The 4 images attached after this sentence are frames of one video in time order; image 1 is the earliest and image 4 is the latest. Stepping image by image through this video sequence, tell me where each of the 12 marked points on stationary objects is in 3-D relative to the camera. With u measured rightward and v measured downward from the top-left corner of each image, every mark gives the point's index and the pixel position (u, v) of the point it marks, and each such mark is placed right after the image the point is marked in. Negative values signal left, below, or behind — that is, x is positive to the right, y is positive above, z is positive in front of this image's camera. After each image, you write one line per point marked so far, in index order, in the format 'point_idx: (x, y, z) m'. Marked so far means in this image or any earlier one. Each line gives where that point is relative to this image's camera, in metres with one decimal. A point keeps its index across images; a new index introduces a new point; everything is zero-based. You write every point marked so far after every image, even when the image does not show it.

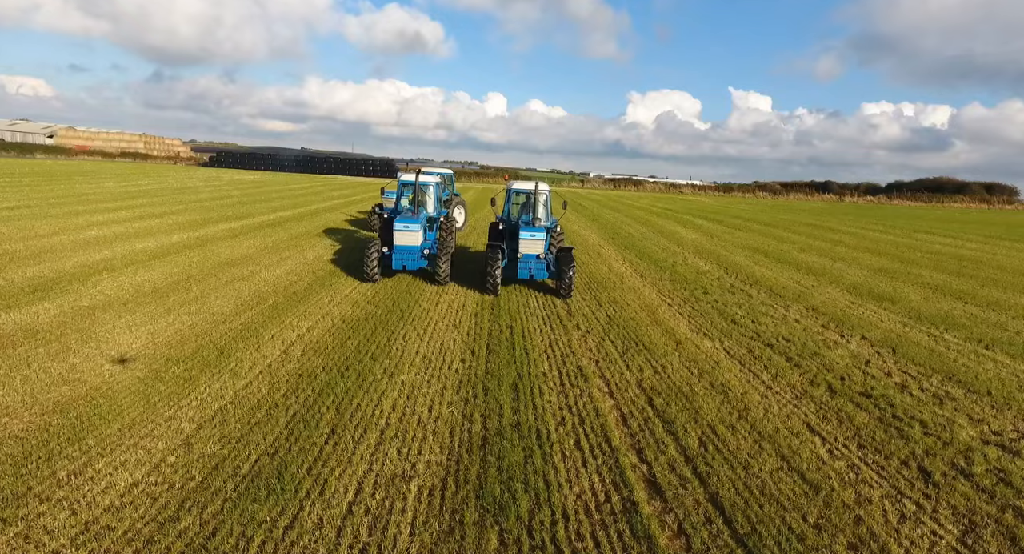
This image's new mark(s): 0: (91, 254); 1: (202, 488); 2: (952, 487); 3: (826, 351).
0: (-8.7, +0.5, +9.9) m
1: (-2.3, -1.5, +3.5) m
2: (+3.7, -1.7, +4.0) m
3: (+4.7, -1.1, +7.1) m
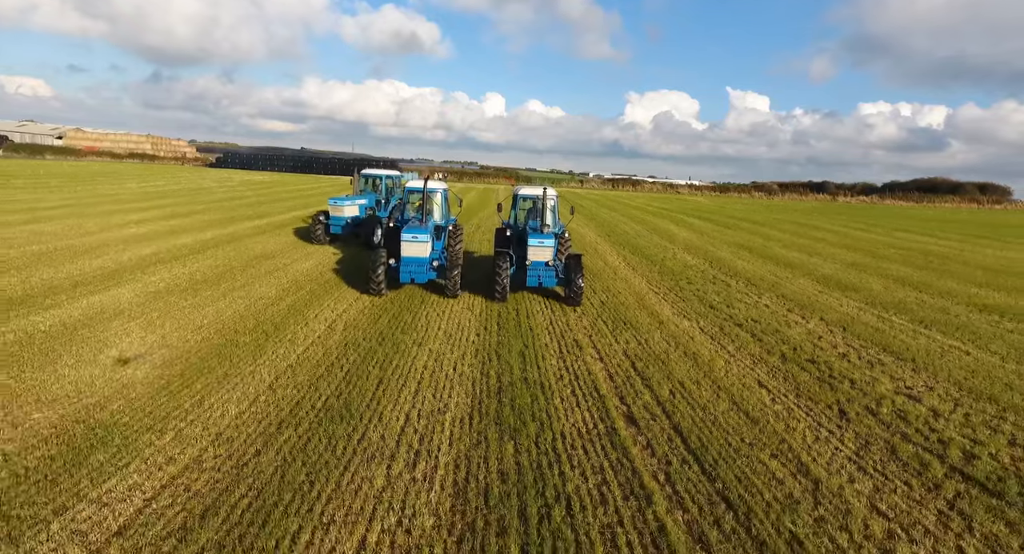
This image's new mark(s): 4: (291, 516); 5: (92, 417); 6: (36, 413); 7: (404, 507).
0: (-8.6, +0.7, +11.0) m
1: (-2.2, -1.4, +4.7) m
2: (+3.8, -1.6, +5.2) m
3: (+4.8, -0.9, +8.3) m
4: (-1.6, -1.7, +3.4) m
5: (-3.8, -1.3, +4.3) m
6: (-4.3, -1.2, +4.3) m
7: (-0.8, -1.7, +3.5) m
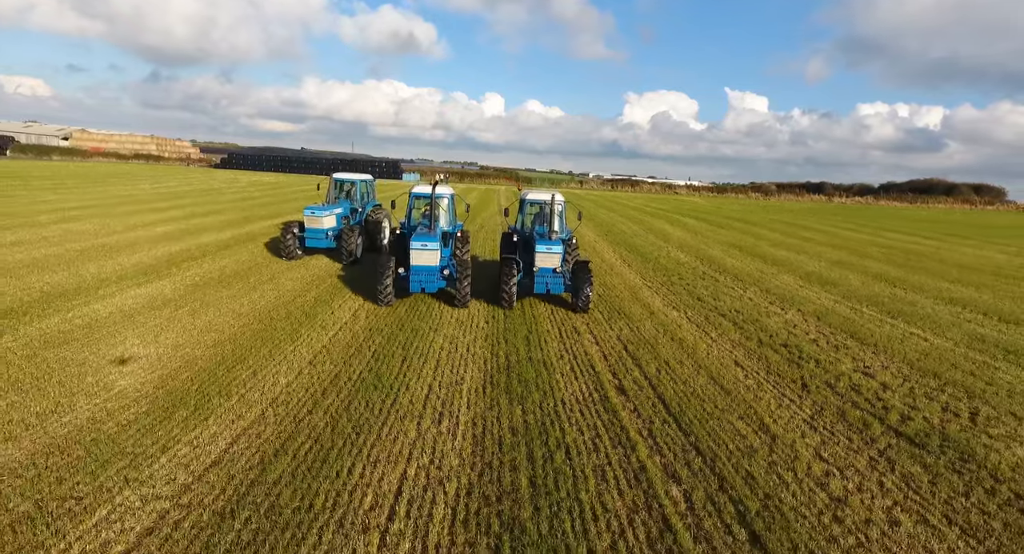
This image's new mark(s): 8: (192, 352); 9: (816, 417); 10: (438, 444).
0: (-8.5, +0.8, +11.8) m
1: (-2.1, -1.2, +5.5) m
2: (+3.9, -1.5, +6.0) m
3: (+4.9, -0.8, +9.1) m
4: (-1.5, -1.6, +4.2) m
5: (-3.8, -1.2, +5.2) m
6: (-4.2, -1.1, +5.1) m
7: (-0.7, -1.6, +4.4) m
8: (-4.1, -1.0, +6.0) m
9: (+3.4, -1.6, +5.4) m
10: (-0.7, -1.6, +4.5) m
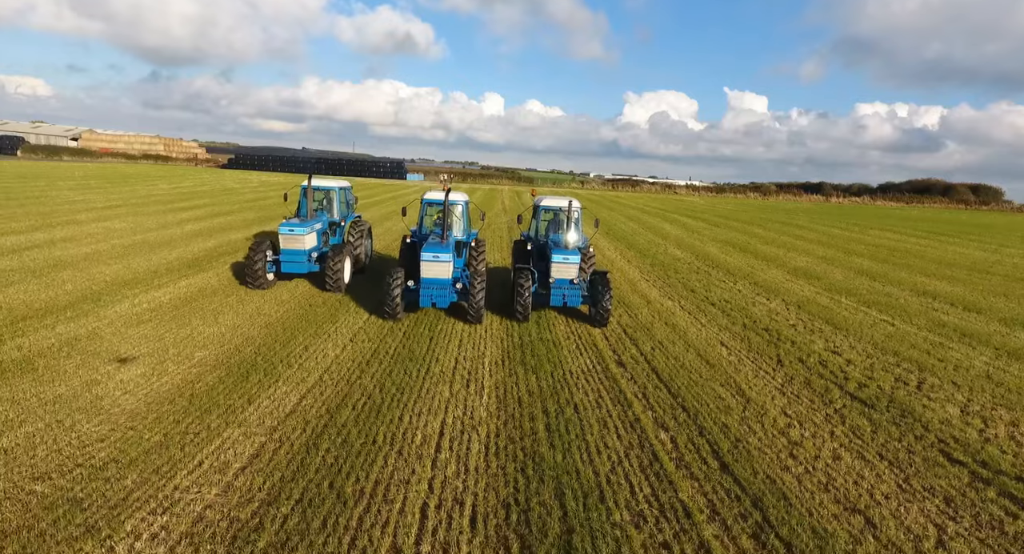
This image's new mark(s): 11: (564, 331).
0: (-8.3, +0.9, +12.8) m
1: (-1.9, -1.1, +6.4) m
2: (+4.1, -1.3, +6.9) m
3: (+5.1, -0.6, +10.1) m
4: (-1.3, -1.4, +5.1) m
5: (-3.6, -1.0, +6.1) m
6: (-4.0, -1.0, +6.1) m
7: (-0.5, -1.4, +5.3) m
8: (-3.9, -0.8, +7.0) m
9: (+3.6, -1.4, +6.3) m
10: (-0.5, -1.4, +5.4) m
11: (+0.9, -0.9, +8.0) m
